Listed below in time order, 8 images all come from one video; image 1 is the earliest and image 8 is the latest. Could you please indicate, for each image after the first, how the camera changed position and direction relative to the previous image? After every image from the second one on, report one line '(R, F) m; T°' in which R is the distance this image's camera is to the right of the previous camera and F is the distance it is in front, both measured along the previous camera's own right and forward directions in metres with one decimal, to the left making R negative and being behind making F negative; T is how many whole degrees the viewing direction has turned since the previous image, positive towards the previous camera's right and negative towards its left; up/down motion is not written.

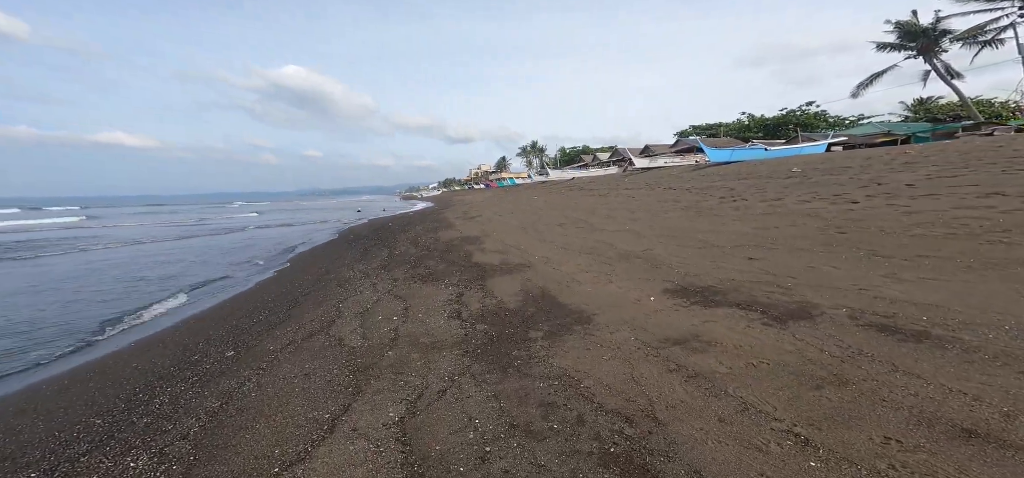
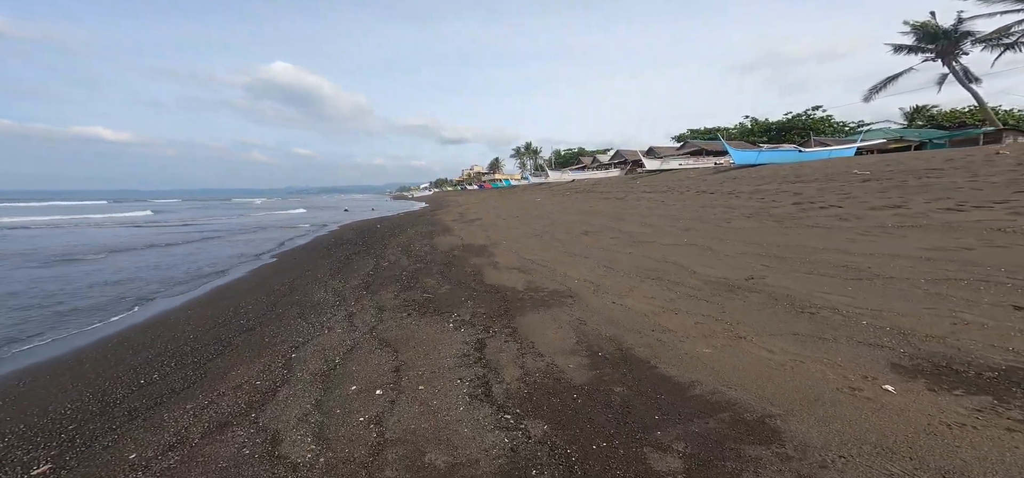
(-0.8, +2.9) m; +2°
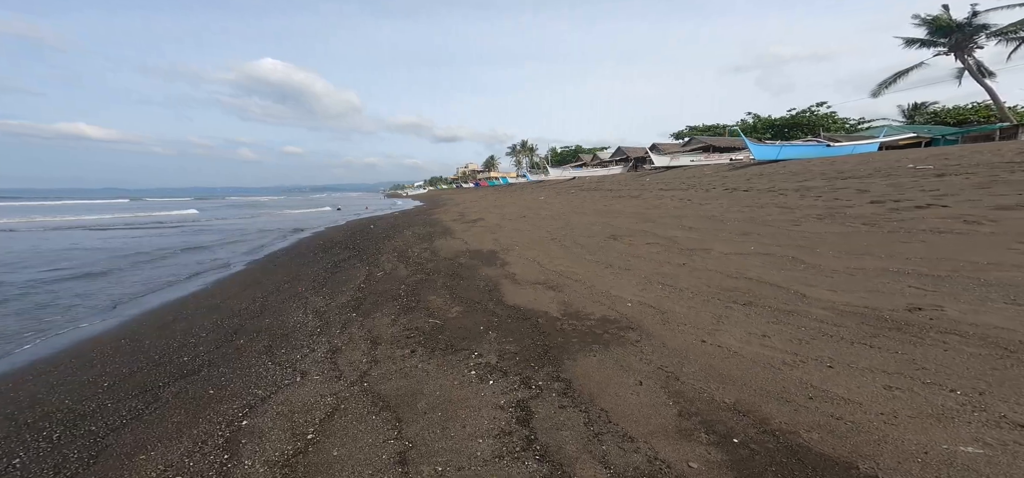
(-0.6, +1.9) m; +1°
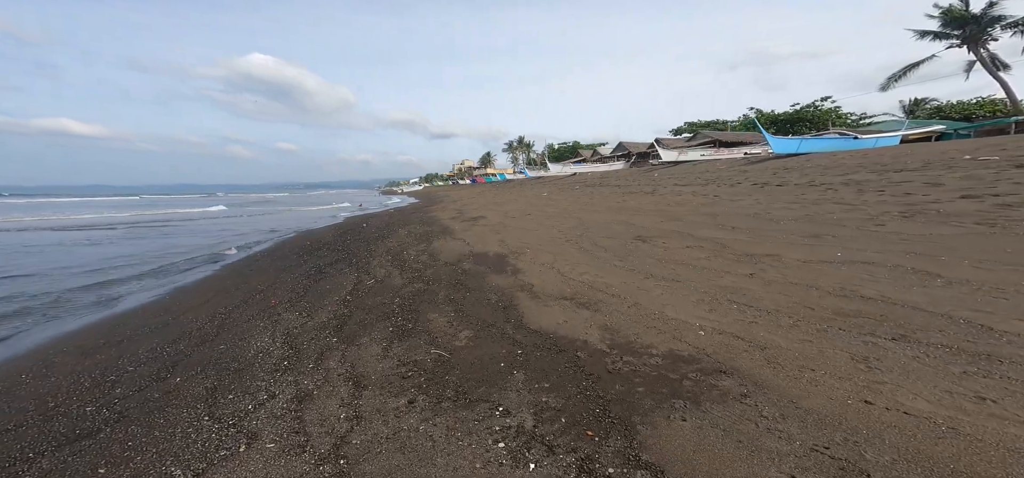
(-0.4, +1.6) m; +1°
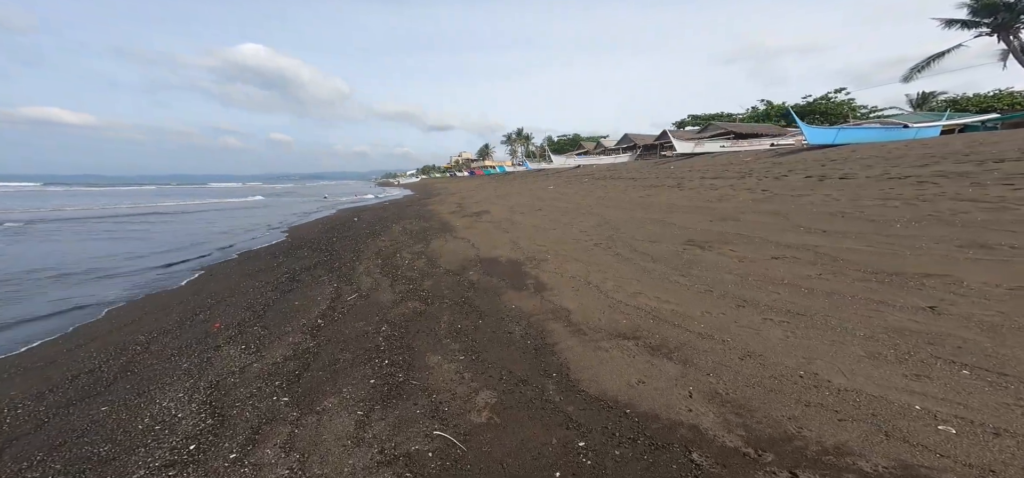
(-0.5, +2.1) m; +1°
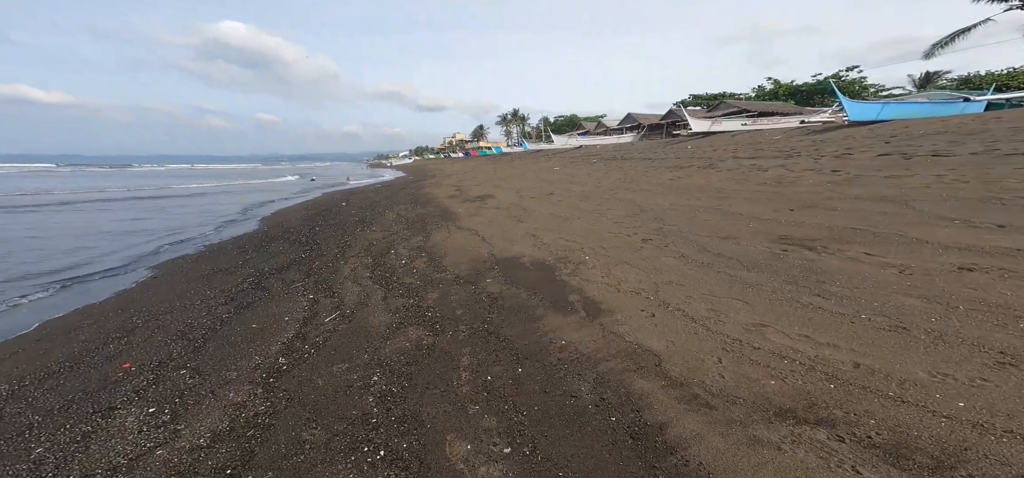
(-0.6, +2.1) m; +1°
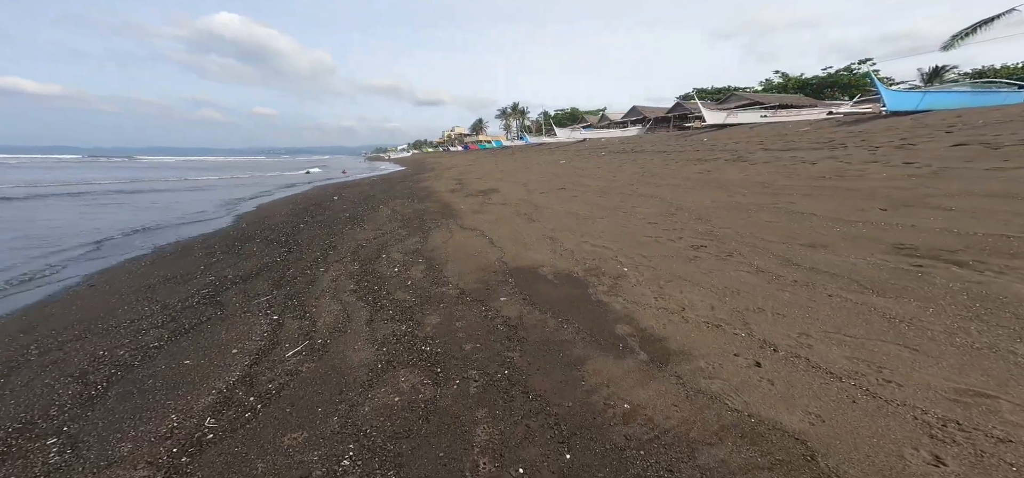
(-0.3, +1.6) m; 0°
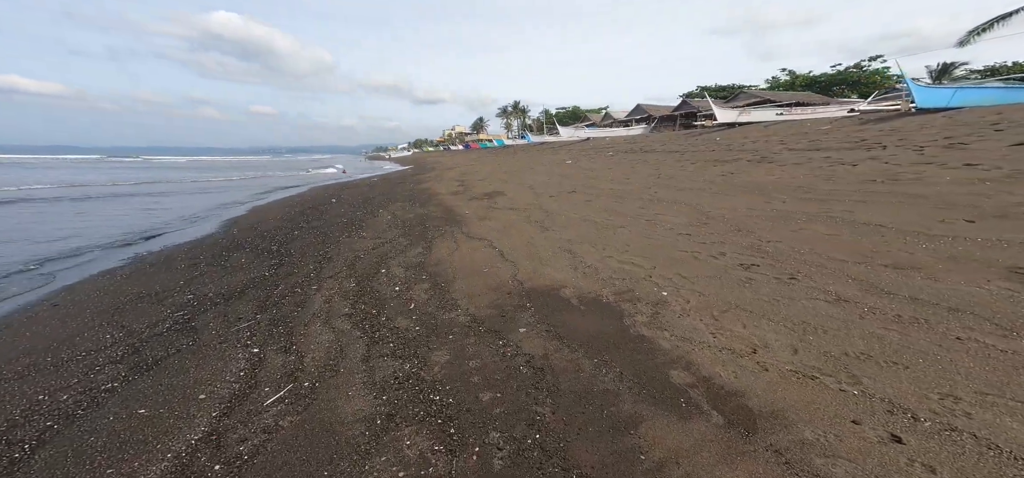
(-0.3, +0.9) m; 0°
